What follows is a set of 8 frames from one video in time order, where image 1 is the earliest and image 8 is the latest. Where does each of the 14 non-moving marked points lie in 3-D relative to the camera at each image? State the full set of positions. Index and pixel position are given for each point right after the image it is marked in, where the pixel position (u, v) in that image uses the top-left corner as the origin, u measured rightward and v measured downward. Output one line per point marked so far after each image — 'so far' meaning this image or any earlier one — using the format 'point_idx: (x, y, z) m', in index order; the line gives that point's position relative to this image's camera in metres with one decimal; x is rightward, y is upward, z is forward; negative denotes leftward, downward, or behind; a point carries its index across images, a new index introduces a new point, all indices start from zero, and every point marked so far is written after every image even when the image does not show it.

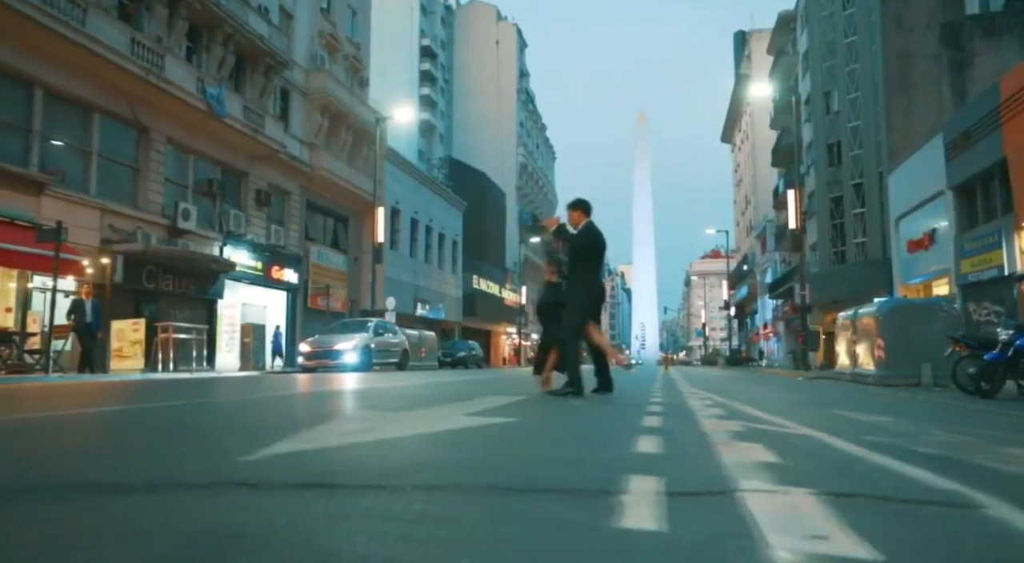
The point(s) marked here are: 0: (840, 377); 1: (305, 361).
0: (+8.0, -2.4, +16.4) m
1: (-6.0, -2.3, +19.4) m
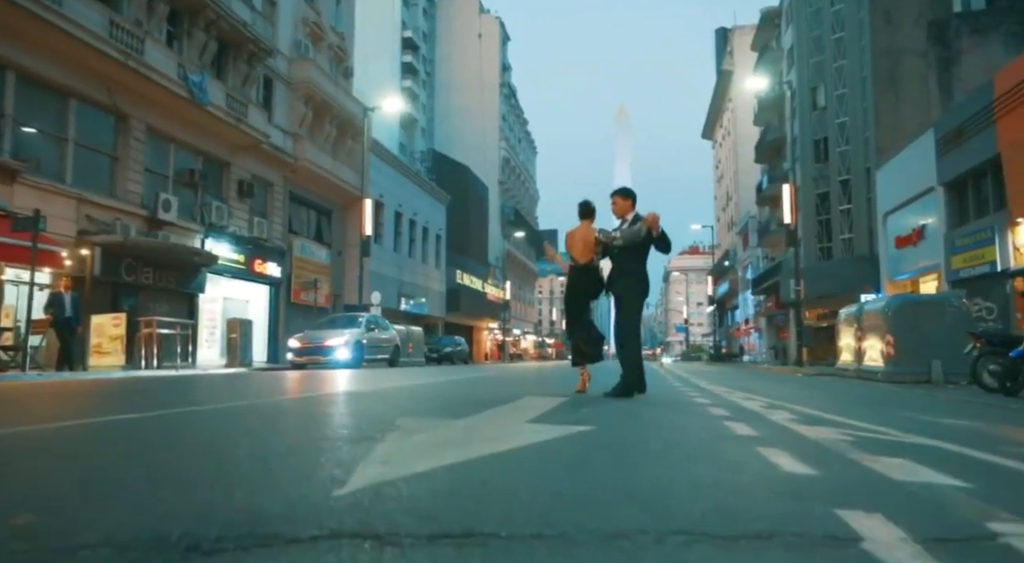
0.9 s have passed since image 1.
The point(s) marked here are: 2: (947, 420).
0: (+8.0, -2.3, +16.2) m
1: (-6.1, -2.1, +18.8) m
2: (+5.3, -1.7, +8.3) m
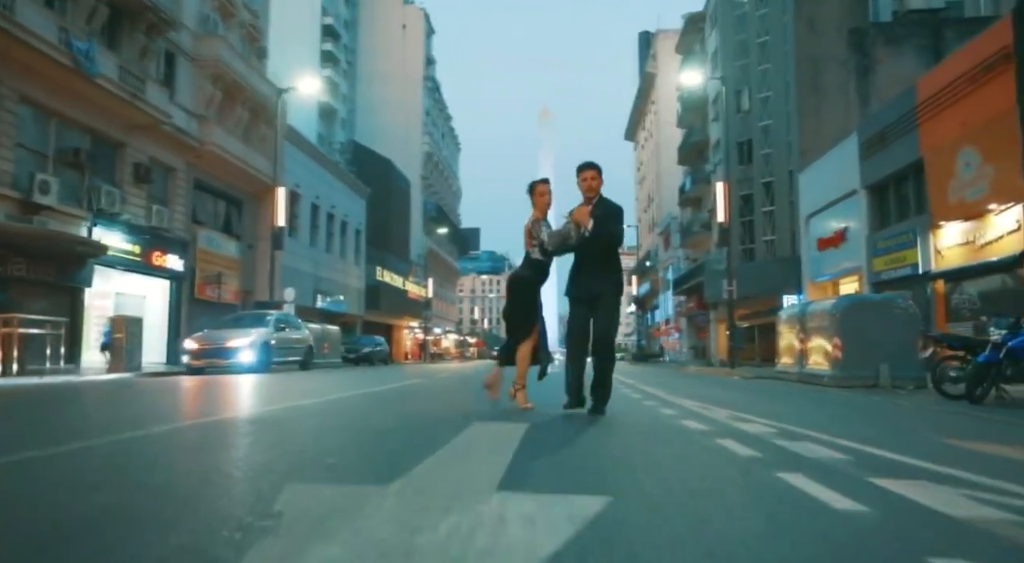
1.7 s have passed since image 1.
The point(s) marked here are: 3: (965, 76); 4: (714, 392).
0: (+6.3, -2.3, +15.7) m
1: (-8.0, -2.0, +16.6) m
2: (+4.6, -1.7, +7.5) m
3: (+13.1, +6.0, +19.6) m
4: (+4.0, -2.2, +13.3) m
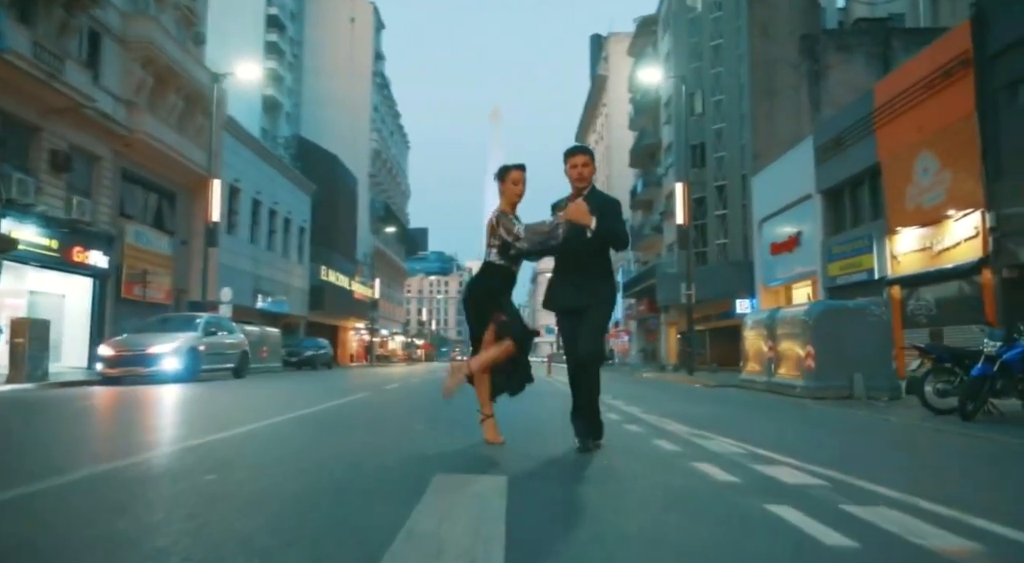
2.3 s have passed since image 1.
0: (+5.3, -2.4, +15.1) m
1: (-9.0, -1.9, +14.9) m
2: (+4.3, -1.8, +6.8) m
3: (+11.9, +5.8, +19.5) m
4: (+3.2, -2.3, +12.5) m
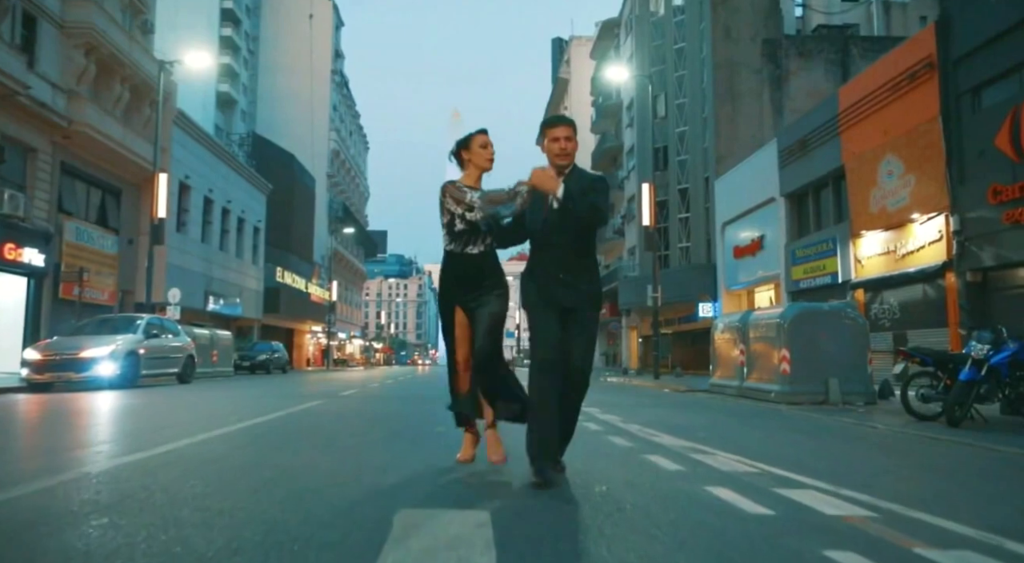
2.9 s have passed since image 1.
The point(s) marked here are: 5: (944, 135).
0: (+4.5, -2.4, +14.7) m
1: (-9.7, -1.9, +13.7) m
2: (+4.0, -1.8, +6.4) m
3: (+10.9, +5.7, +19.6) m
4: (+2.6, -2.3, +12.0) m
5: (+11.1, +3.8, +17.3) m
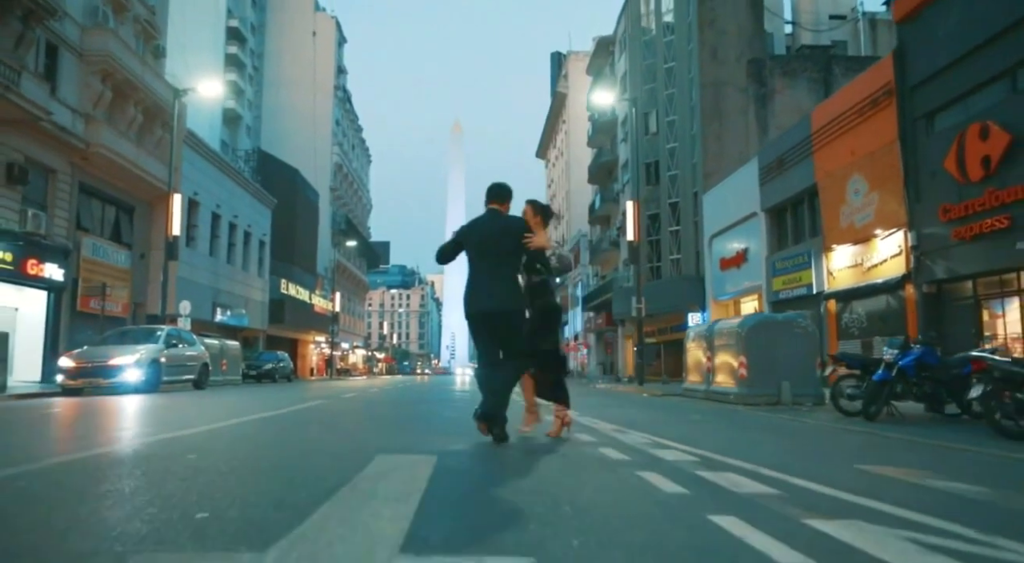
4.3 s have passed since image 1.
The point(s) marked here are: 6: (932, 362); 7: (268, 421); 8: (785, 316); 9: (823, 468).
0: (+4.3, -2.7, +16.0) m
1: (-10.0, -2.2, +15.1) m
2: (+3.7, -1.9, +7.7) m
3: (+10.6, +5.4, +21.0) m
4: (+2.3, -2.5, +13.4) m
5: (+10.8, +3.4, +18.7) m
6: (+5.8, -1.1, +9.3) m
7: (-3.2, -1.8, +8.7) m
8: (+5.4, -0.7, +13.5) m
9: (+2.9, -1.7, +6.3) m
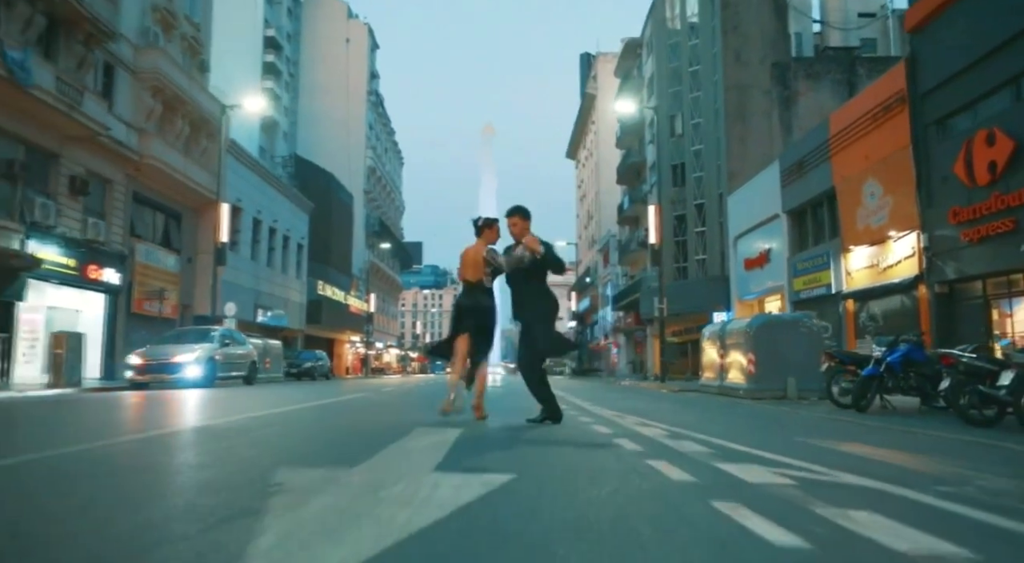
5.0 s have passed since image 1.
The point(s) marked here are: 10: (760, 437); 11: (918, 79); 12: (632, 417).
0: (+4.9, -2.7, +17.0) m
1: (-9.4, -2.4, +16.7) m
2: (+3.9, -2.0, +8.7) m
3: (+11.4, +5.4, +21.6) m
4: (+2.8, -2.6, +14.4) m
5: (+11.5, +3.4, +19.3) m
6: (+6.1, -1.1, +10.2) m
7: (-2.9, -1.9, +10.0) m
8: (+5.9, -0.7, +14.4) m
9: (+3.1, -1.8, +7.3) m
10: (+3.2, -2.0, +8.6) m
11: (+11.6, +5.8, +19.3) m
12: (+1.8, -2.0, +10.3) m
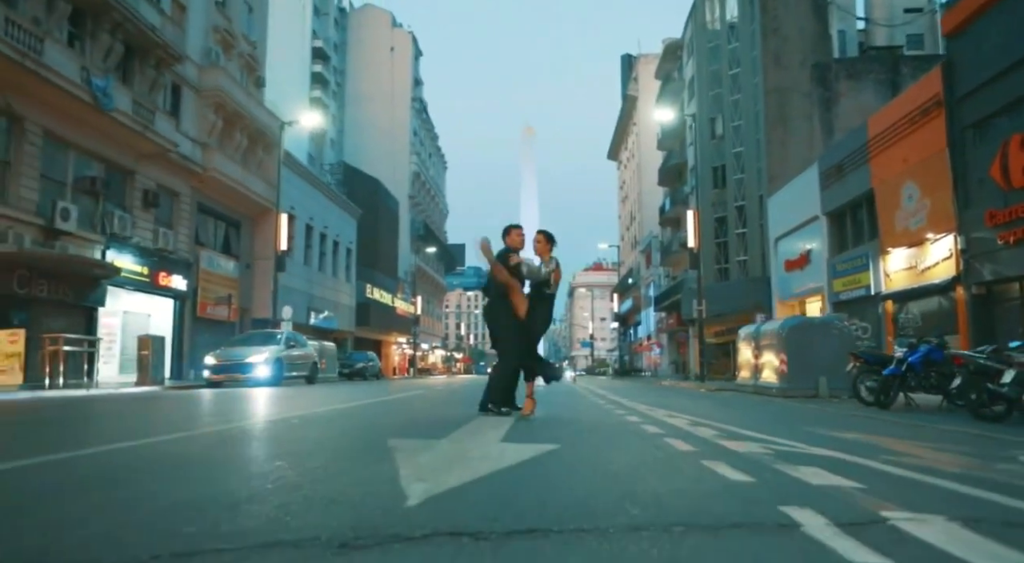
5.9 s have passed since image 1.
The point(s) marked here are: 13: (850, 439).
0: (+6.0, -2.8, +17.6) m
1: (-8.3, -2.6, +18.3) m
2: (+4.5, -2.1, +9.5) m
3: (+12.8, +5.3, +21.9) m
4: (+3.8, -2.7, +15.2) m
5: (+12.7, +3.4, +19.6) m
6: (+6.8, -1.2, +10.8) m
7: (-2.2, -2.0, +11.2) m
8: (+6.9, -0.8, +15.0) m
9: (+3.6, -1.9, +8.1) m
10: (+3.8, -2.1, +9.4) m
11: (+12.8, +5.7, +19.6) m
12: (+2.5, -2.2, +11.2) m
13: (+3.7, -1.8, +7.6) m
